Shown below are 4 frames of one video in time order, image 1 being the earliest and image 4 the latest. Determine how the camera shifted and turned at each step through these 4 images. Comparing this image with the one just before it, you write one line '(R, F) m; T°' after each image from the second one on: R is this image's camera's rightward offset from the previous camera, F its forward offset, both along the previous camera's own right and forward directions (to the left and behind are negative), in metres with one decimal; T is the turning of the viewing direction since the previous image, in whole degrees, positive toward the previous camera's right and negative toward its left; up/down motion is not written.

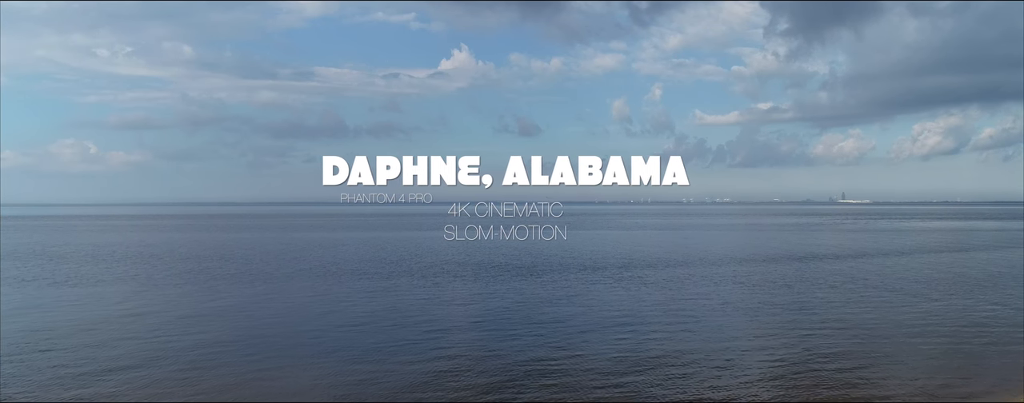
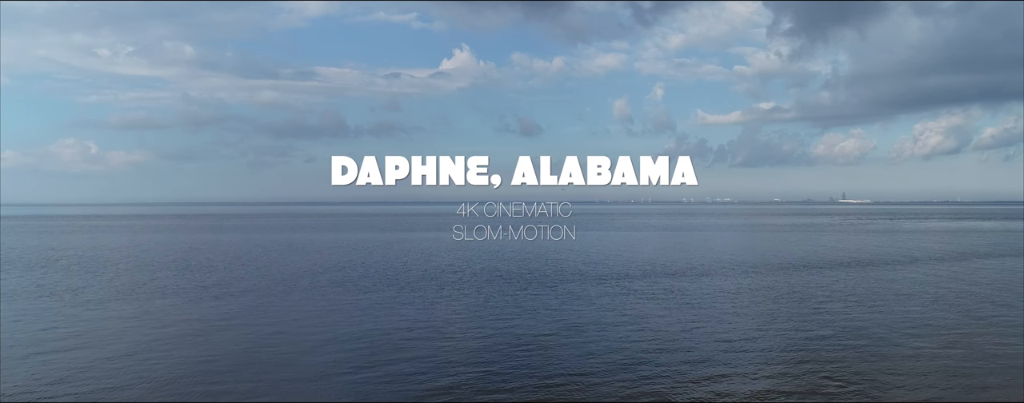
(-3.1, +3.3) m; 0°
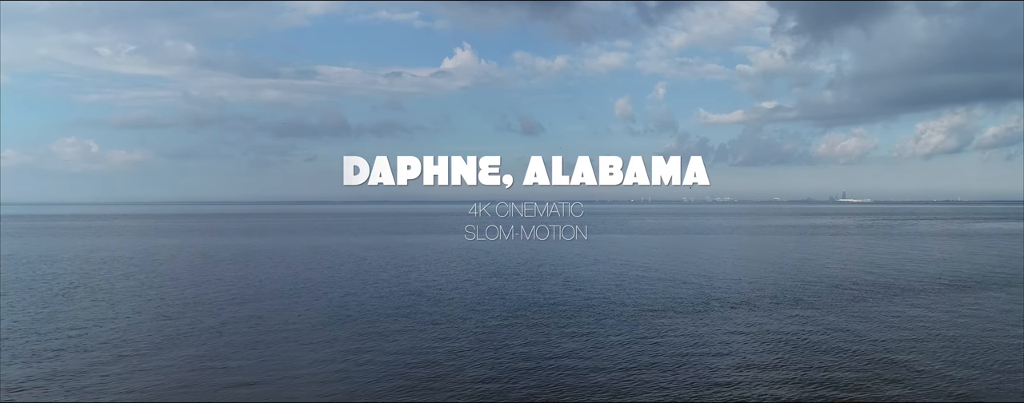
(-4.5, +5.2) m; 0°
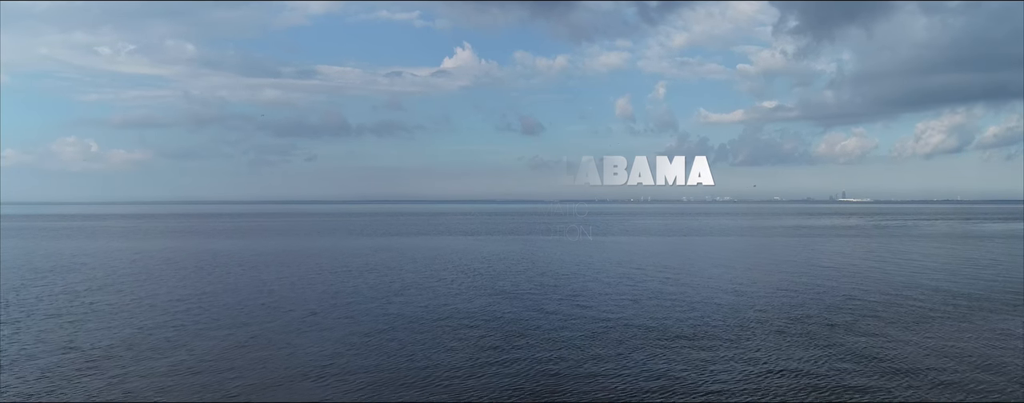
(-1.5, +2.5) m; 0°
